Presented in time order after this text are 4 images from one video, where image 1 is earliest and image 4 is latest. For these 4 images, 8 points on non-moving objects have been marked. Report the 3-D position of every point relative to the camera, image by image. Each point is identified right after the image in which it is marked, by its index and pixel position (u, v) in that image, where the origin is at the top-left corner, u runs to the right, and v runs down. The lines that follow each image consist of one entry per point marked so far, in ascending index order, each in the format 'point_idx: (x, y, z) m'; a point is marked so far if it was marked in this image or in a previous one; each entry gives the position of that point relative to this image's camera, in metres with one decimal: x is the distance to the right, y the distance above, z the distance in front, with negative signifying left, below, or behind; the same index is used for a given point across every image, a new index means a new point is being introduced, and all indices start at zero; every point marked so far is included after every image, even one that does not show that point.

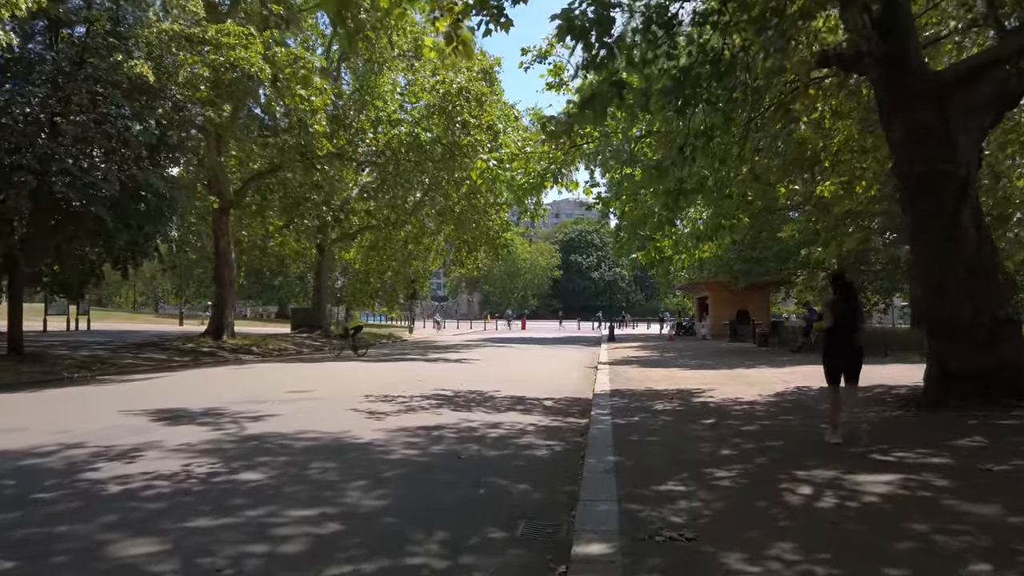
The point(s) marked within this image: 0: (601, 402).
0: (+1.5, -1.9, +12.6) m
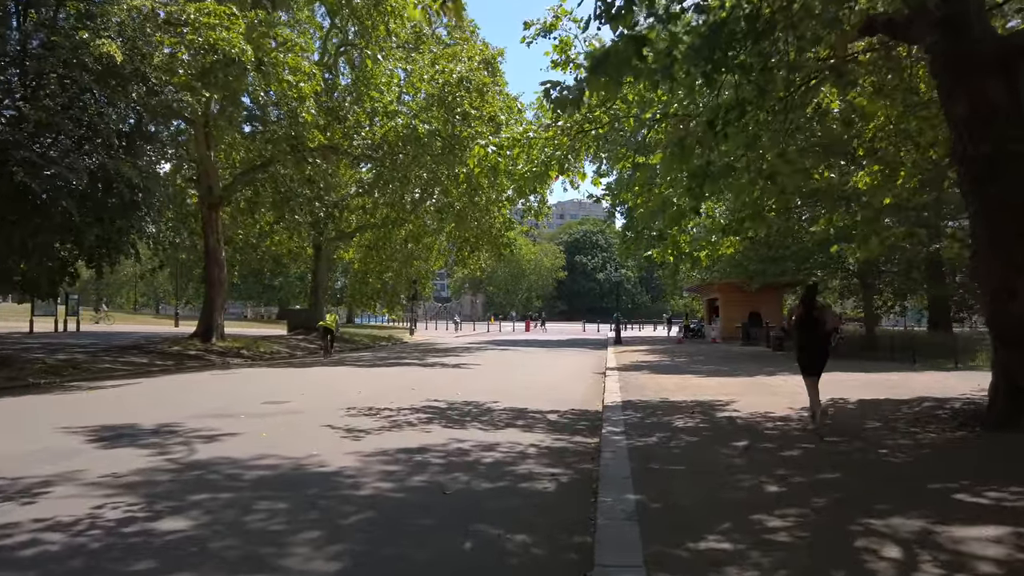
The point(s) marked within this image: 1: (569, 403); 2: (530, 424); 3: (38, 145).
0: (+1.4, -1.8, +11.1) m
1: (+1.1, -2.2, +14.7) m
2: (+0.2, -1.9, +10.7) m
3: (-9.7, +2.9, +15.7) m
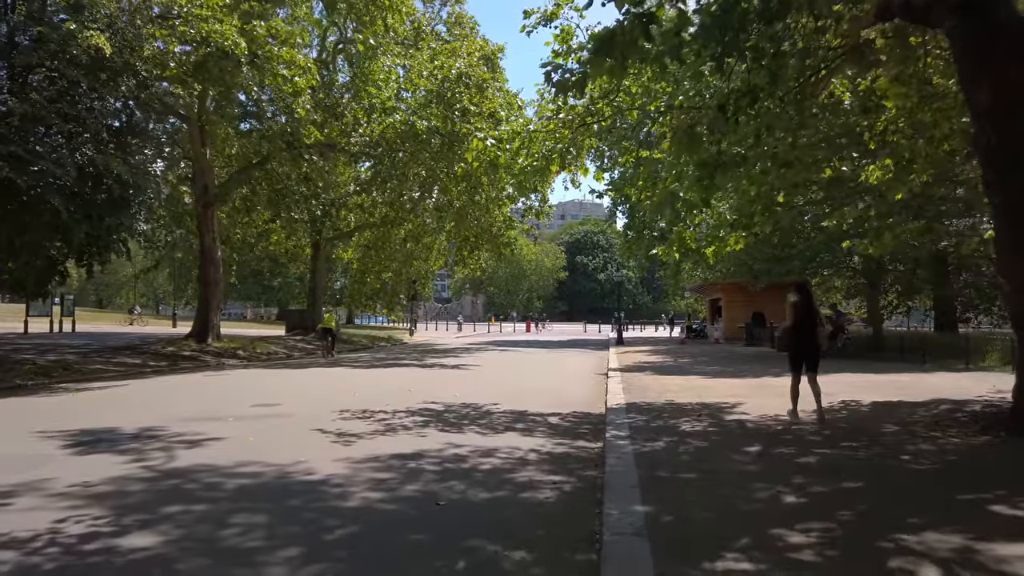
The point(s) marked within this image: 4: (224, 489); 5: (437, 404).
0: (+1.4, -1.8, +10.7) m
1: (+1.1, -2.1, +14.2) m
2: (+0.2, -1.8, +10.3) m
3: (-9.7, +2.9, +15.3) m
4: (-2.3, -1.6, +6.3) m
5: (-1.2, -1.8, +12.2) m
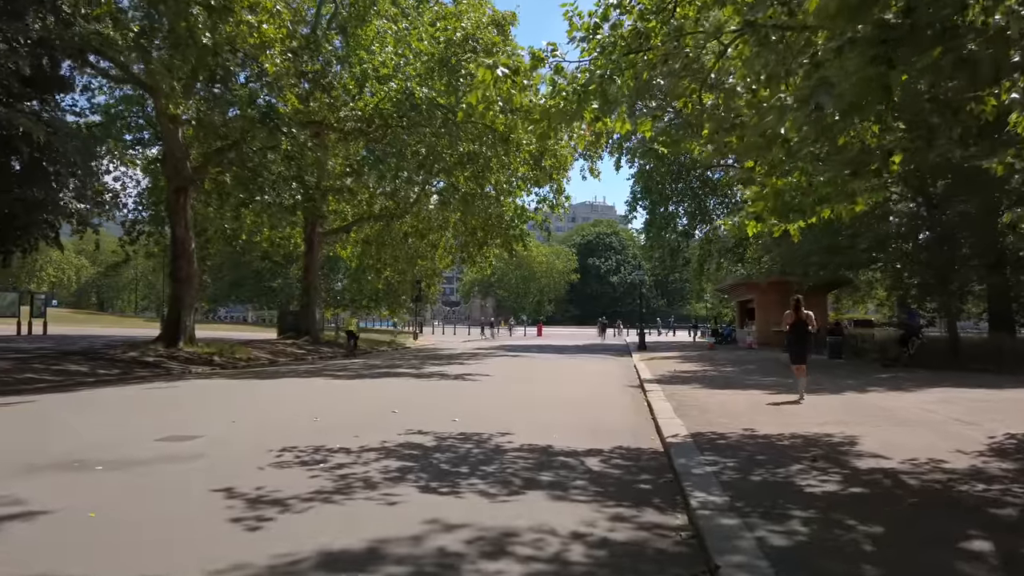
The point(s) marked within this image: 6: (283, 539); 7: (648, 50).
0: (+1.6, -1.6, +7.1) m
1: (+1.3, -2.0, +10.6) m
2: (+0.4, -1.7, +6.7) m
3: (-9.4, +3.1, +11.9) m
4: (-2.2, -1.4, +2.7) m
5: (-1.0, -1.6, +8.6) m
6: (-1.4, -1.5, +4.8) m
7: (+1.7, +3.0, +10.0) m
